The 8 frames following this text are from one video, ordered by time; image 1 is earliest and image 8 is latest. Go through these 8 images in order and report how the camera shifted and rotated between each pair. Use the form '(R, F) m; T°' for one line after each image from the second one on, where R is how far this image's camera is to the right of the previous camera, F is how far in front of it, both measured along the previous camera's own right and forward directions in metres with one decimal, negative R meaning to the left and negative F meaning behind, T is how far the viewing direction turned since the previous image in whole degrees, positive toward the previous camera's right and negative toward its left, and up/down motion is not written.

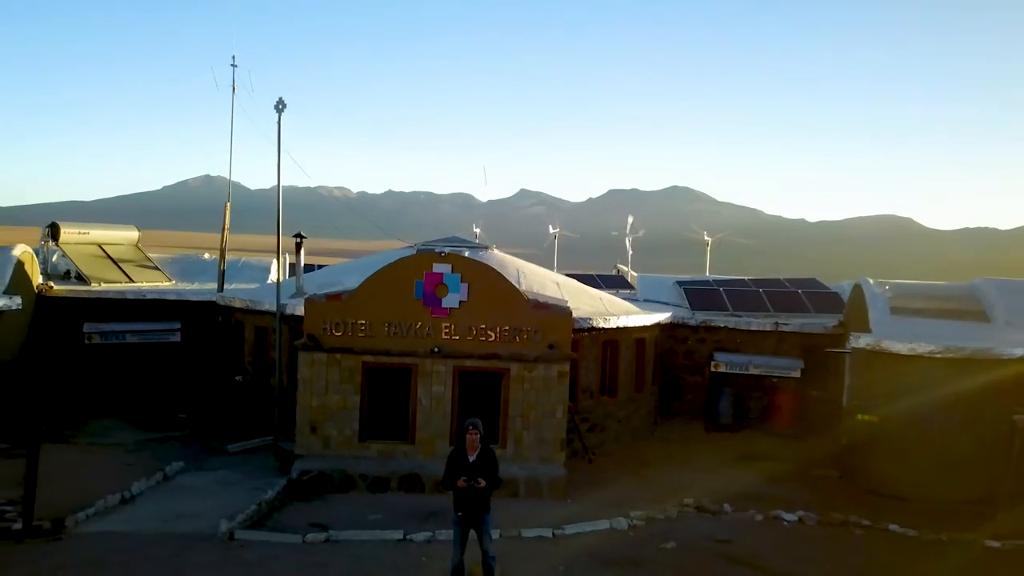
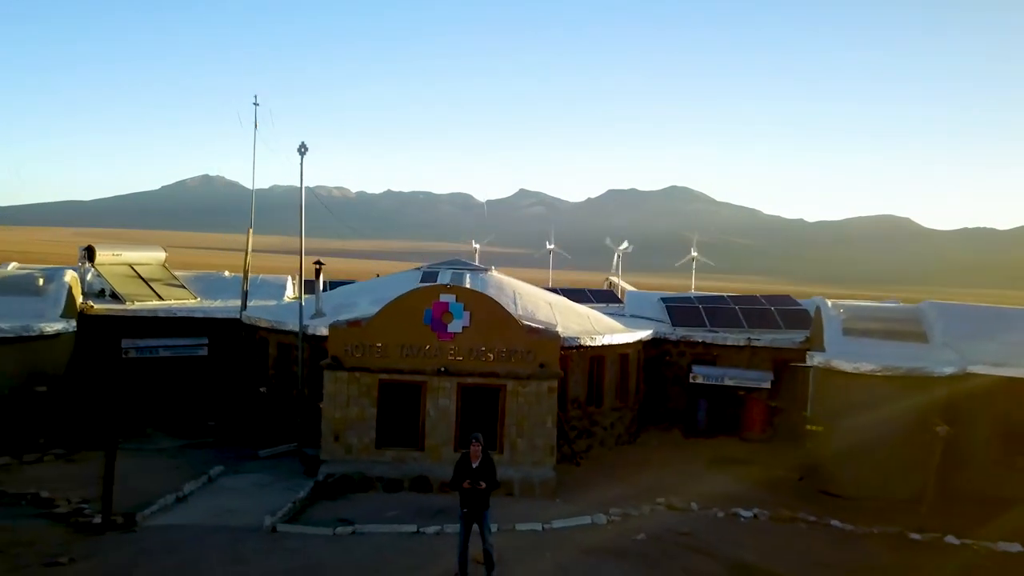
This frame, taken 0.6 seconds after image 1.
(0.0, -1.3) m; 0°
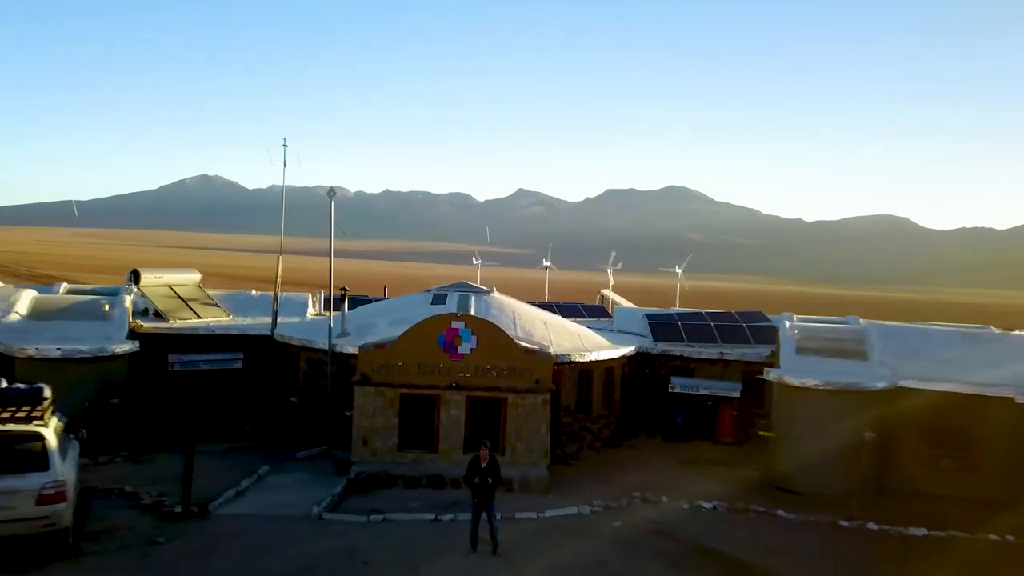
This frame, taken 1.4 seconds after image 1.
(0.0, -1.8) m; 0°
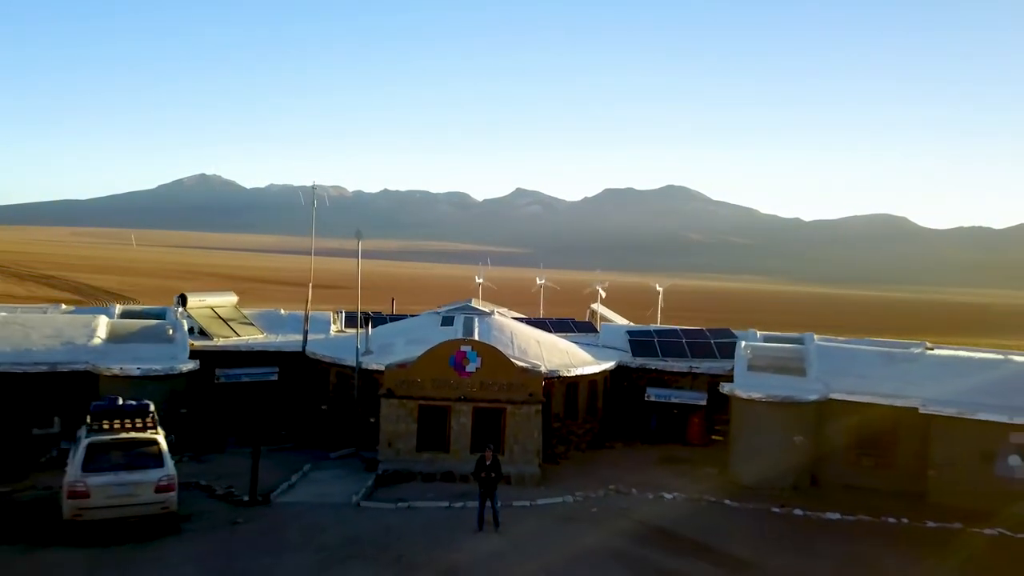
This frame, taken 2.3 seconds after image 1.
(0.0, -2.6) m; 0°
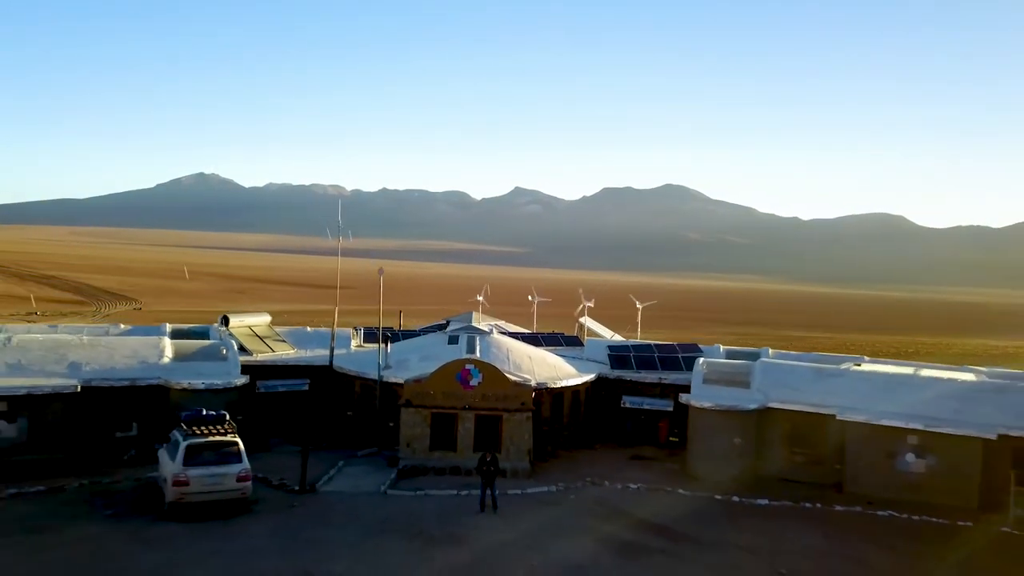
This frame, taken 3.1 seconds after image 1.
(+0.1, -3.2) m; 0°
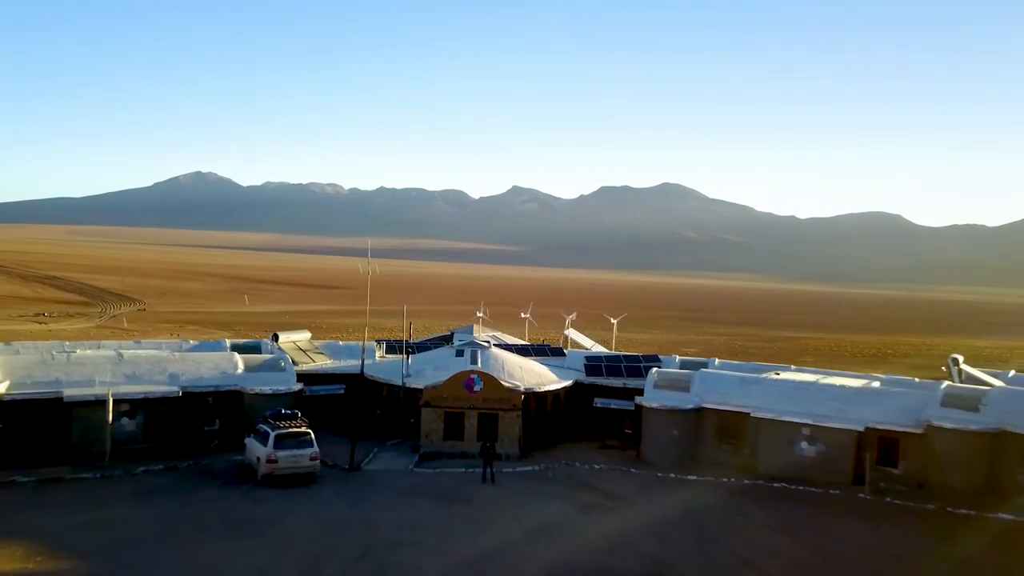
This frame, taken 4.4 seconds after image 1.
(+0.1, -5.5) m; 0°
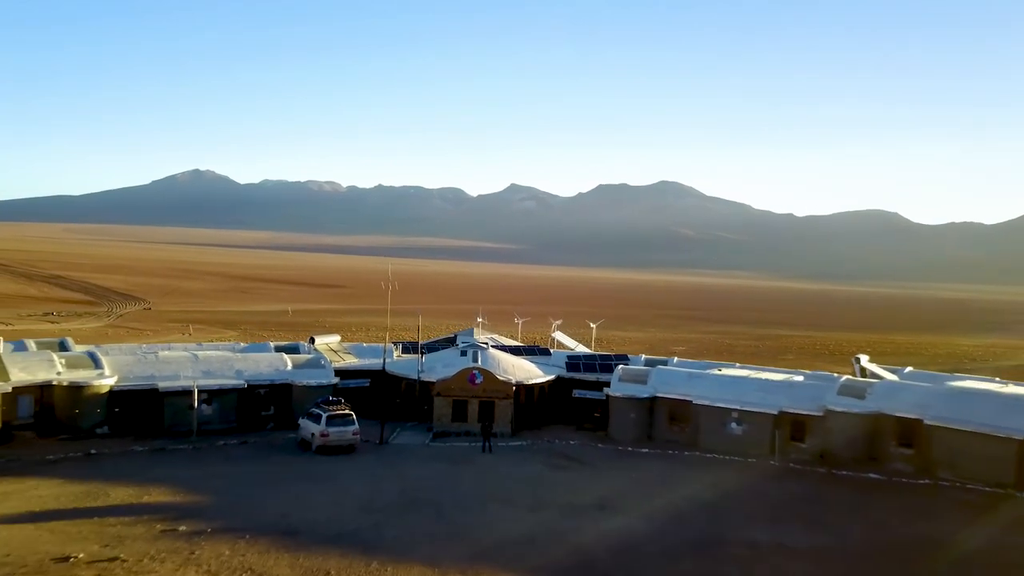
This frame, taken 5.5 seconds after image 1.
(+0.2, -6.1) m; 0°
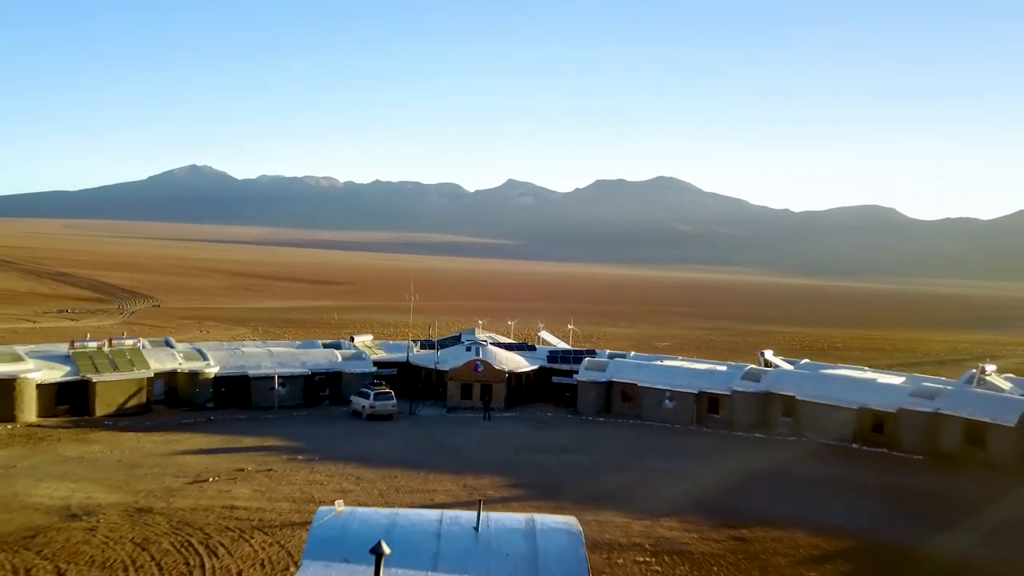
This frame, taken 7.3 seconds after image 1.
(+0.2, -10.2) m; 0°
